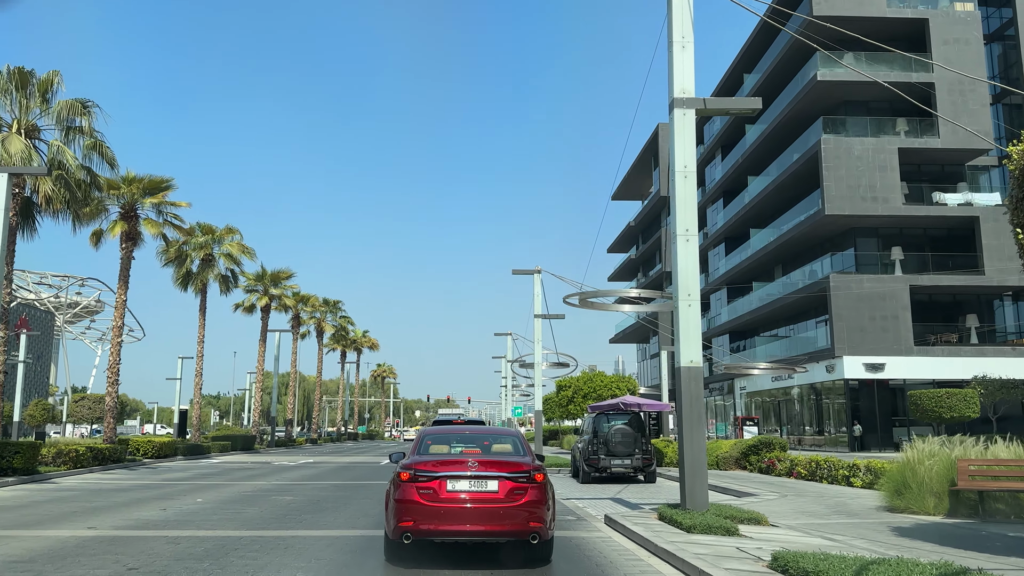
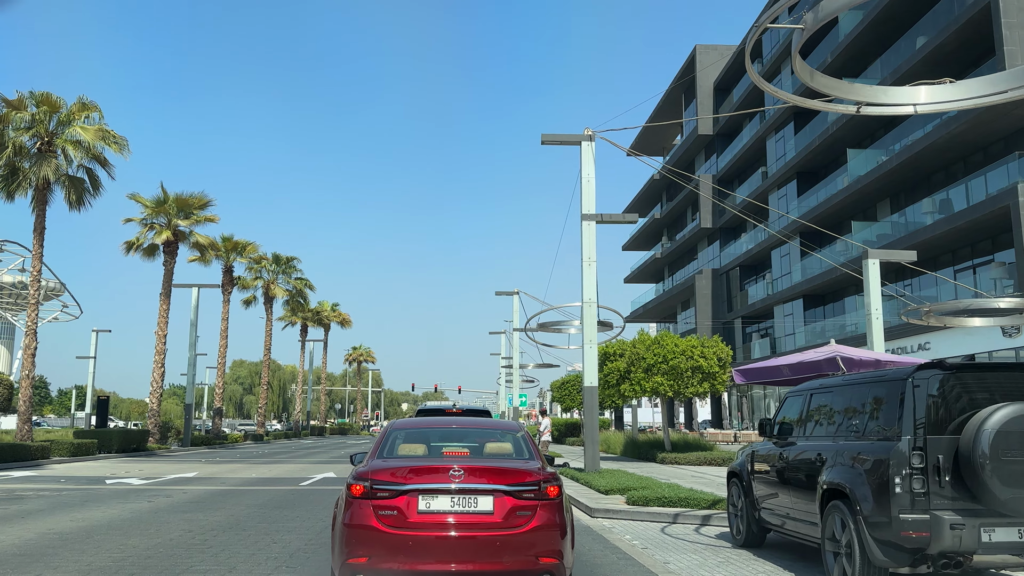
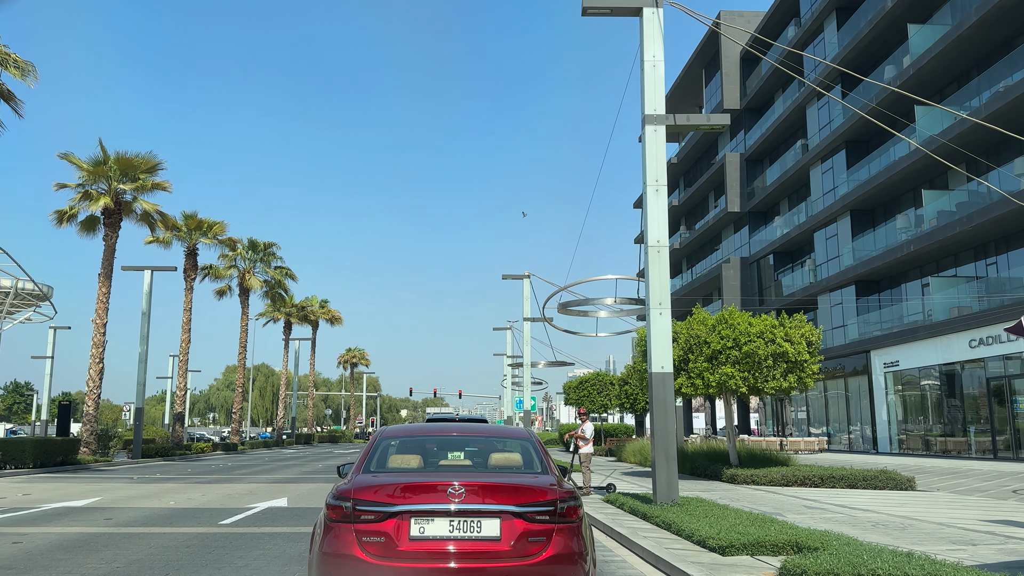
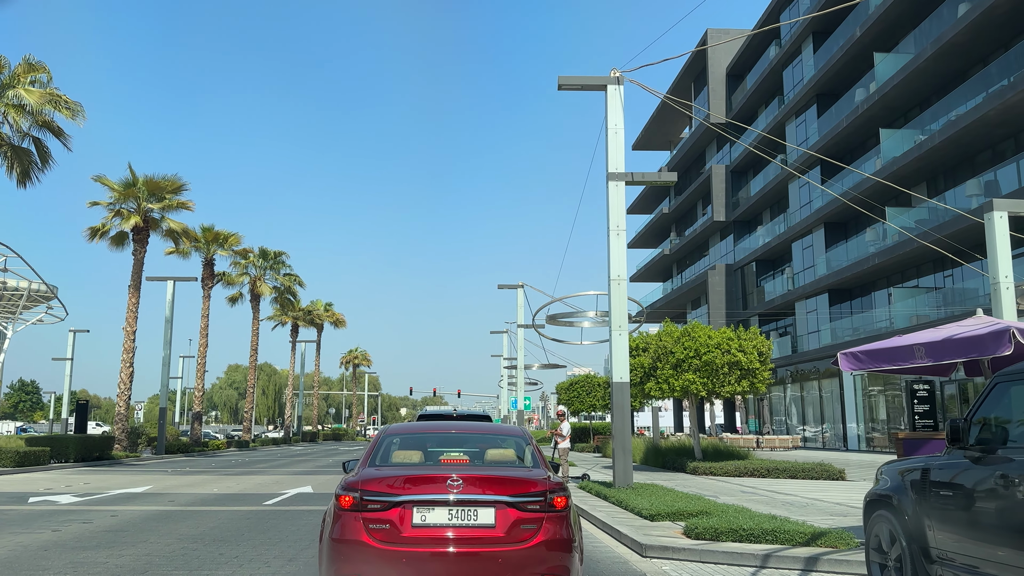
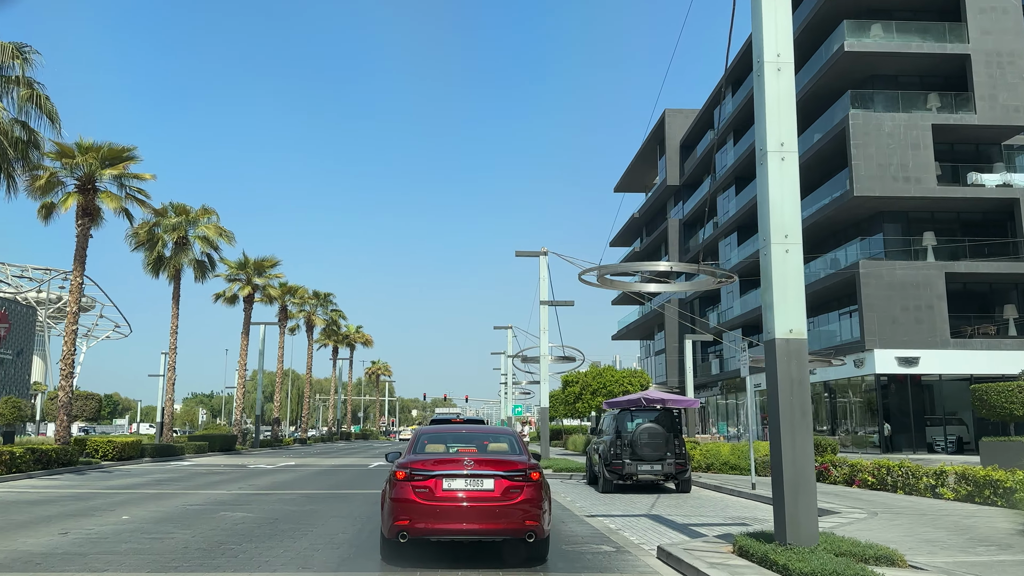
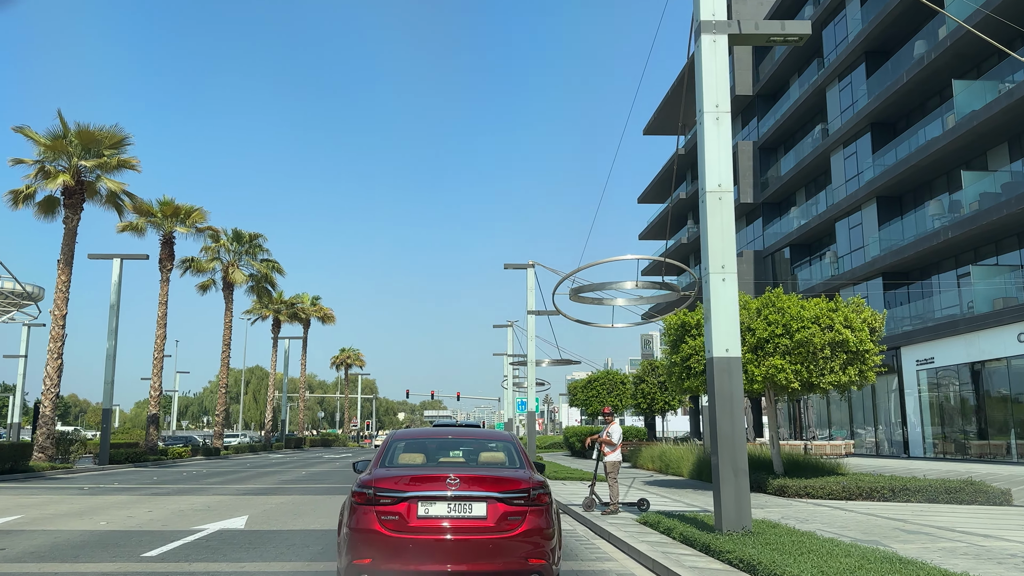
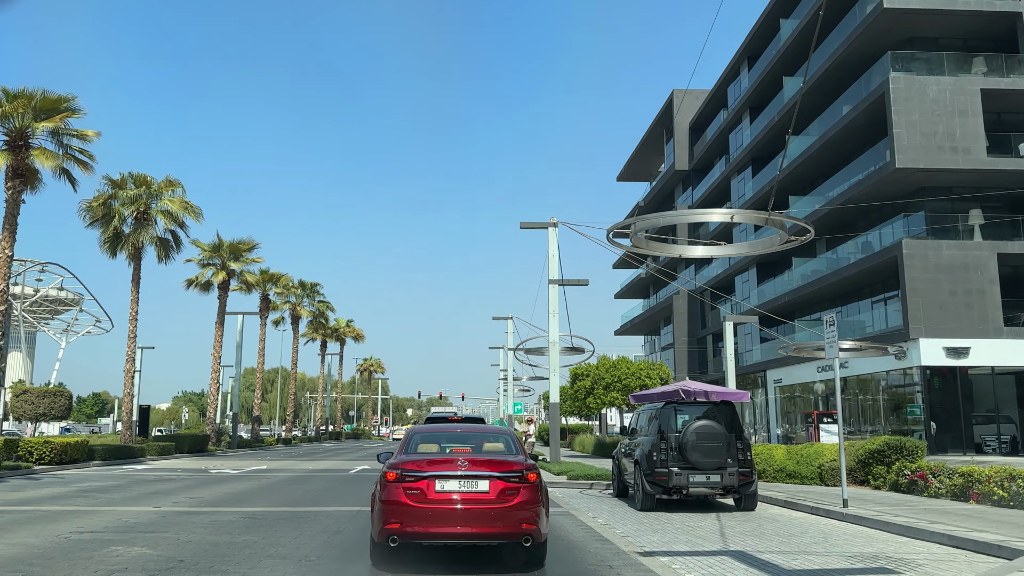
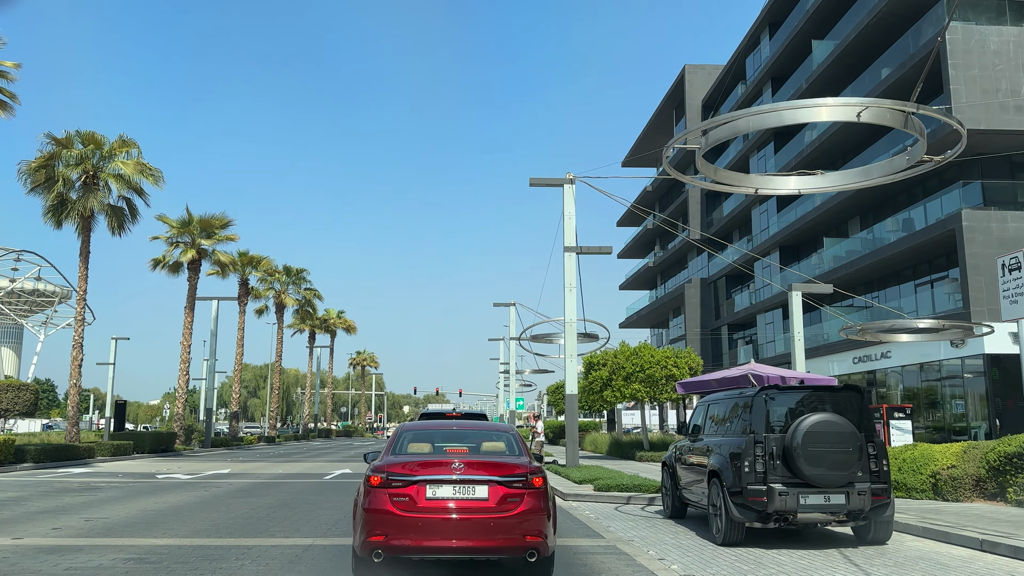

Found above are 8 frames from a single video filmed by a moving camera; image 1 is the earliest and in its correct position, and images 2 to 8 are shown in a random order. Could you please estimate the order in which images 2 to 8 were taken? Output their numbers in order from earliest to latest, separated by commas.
5, 7, 8, 2, 4, 3, 6
